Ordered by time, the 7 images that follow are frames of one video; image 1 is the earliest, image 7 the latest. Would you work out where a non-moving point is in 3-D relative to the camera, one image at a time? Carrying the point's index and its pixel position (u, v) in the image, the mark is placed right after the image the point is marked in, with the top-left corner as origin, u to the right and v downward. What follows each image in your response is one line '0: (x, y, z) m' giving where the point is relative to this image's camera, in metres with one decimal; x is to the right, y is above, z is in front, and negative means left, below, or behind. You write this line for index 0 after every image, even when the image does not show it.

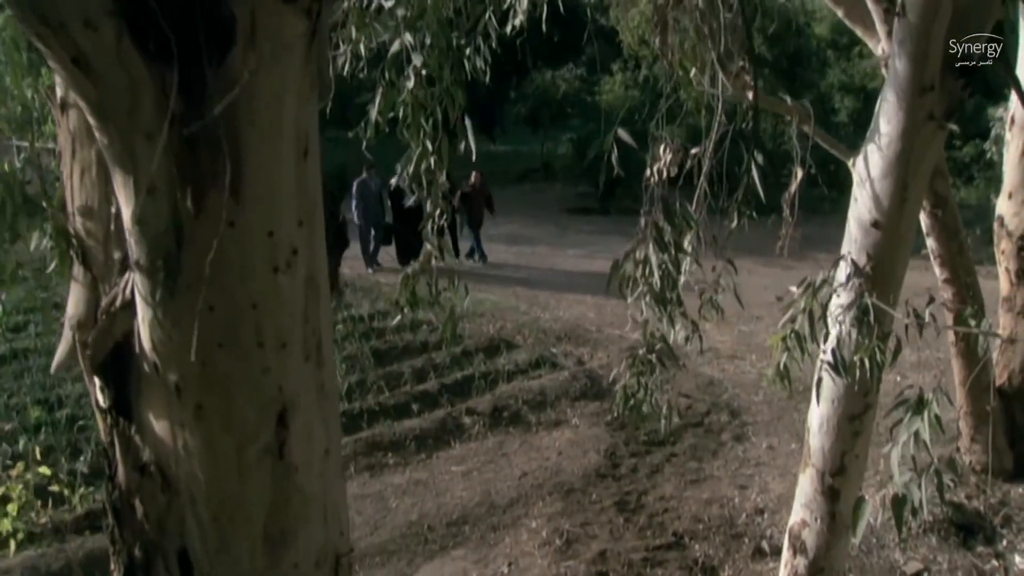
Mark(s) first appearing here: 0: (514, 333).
0: (0.0, -0.5, +11.9) m
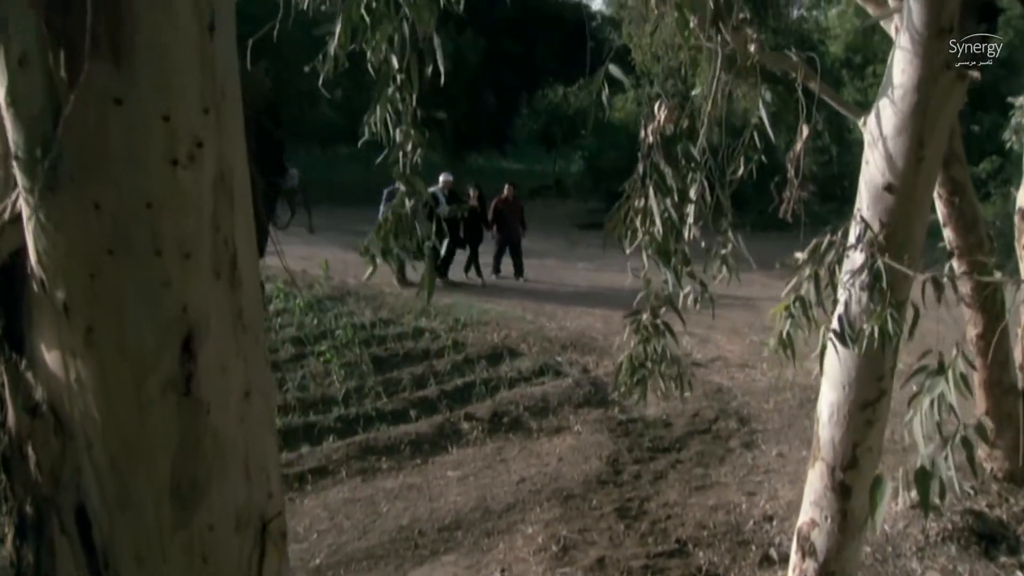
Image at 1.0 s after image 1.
0: (+0.1, -0.5, +11.6) m
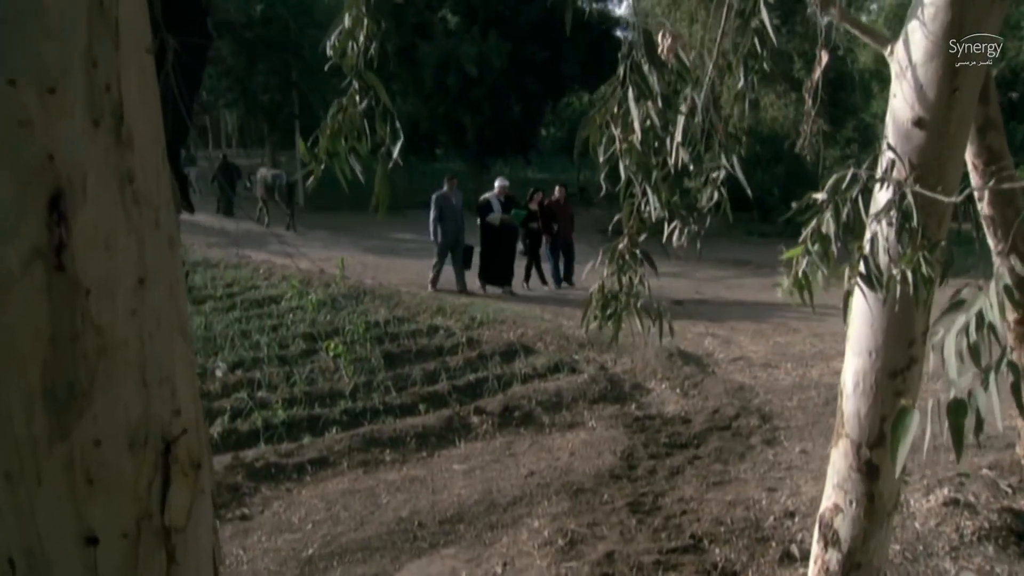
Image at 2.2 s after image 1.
0: (+0.2, -0.5, +11.3) m
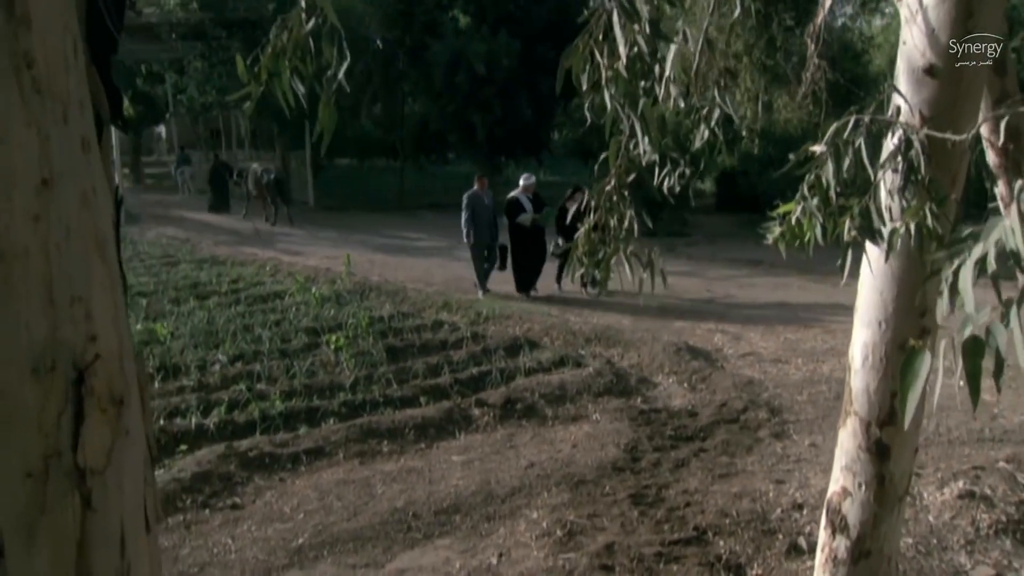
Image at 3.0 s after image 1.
0: (+0.3, -0.5, +11.1) m
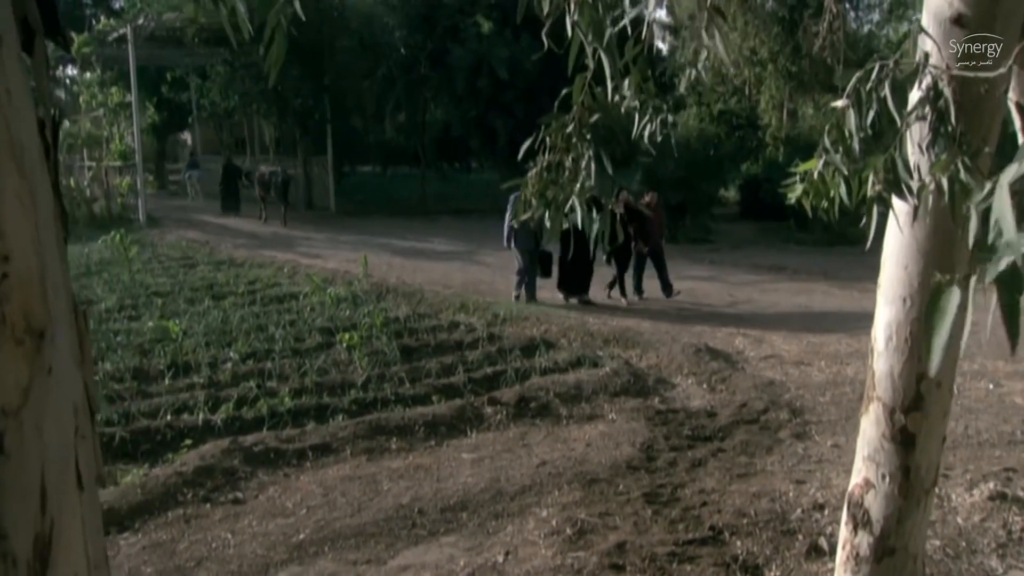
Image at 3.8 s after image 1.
0: (+0.4, -0.5, +10.9) m
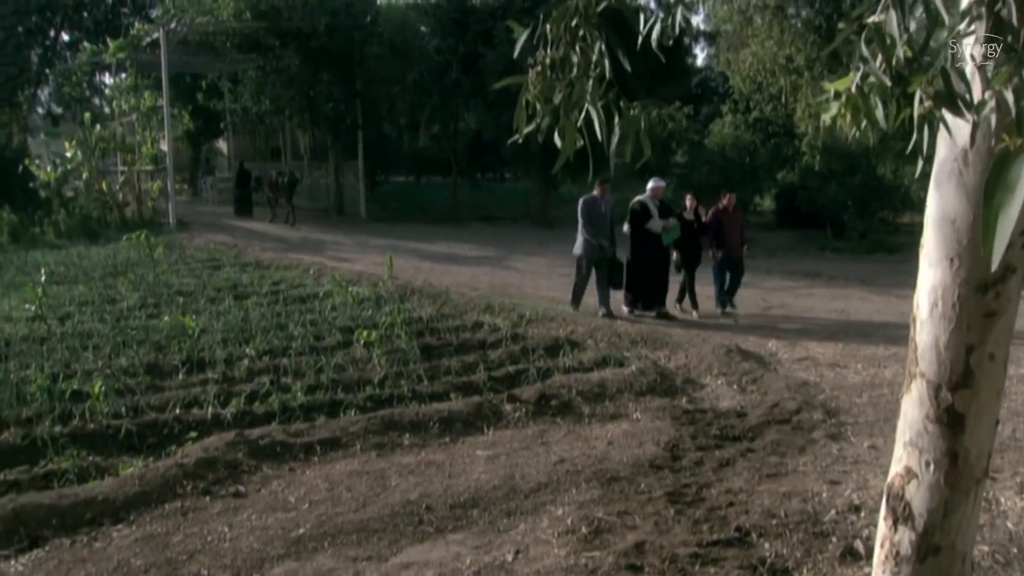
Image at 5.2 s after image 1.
0: (+0.7, -0.4, +10.5) m
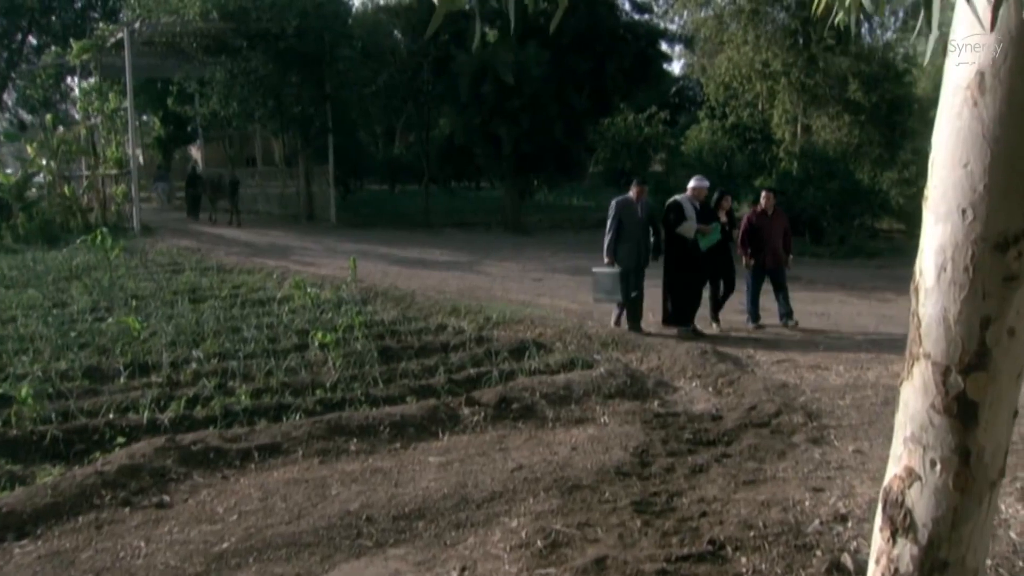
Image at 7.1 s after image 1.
0: (+0.4, -0.4, +10.0) m
